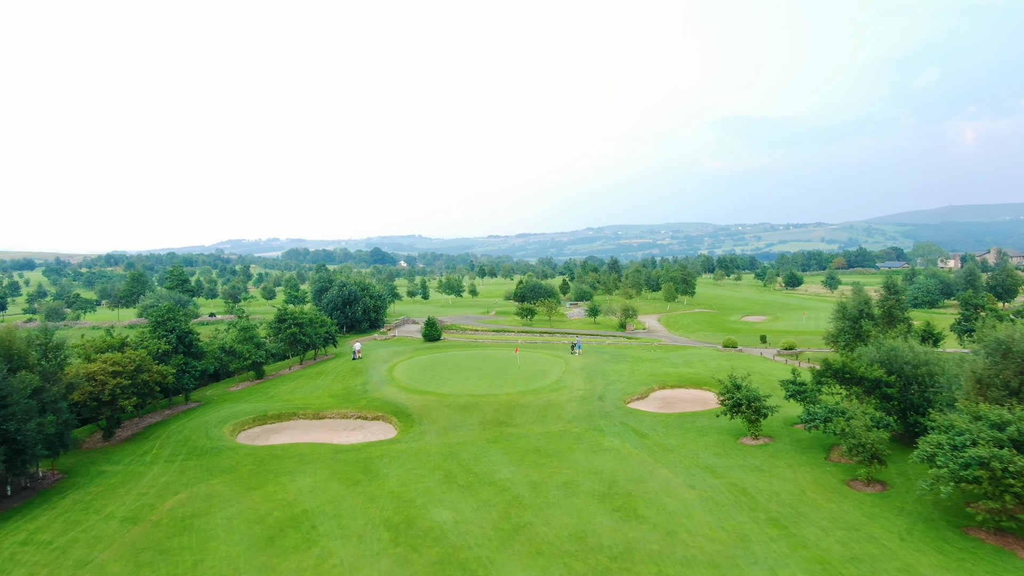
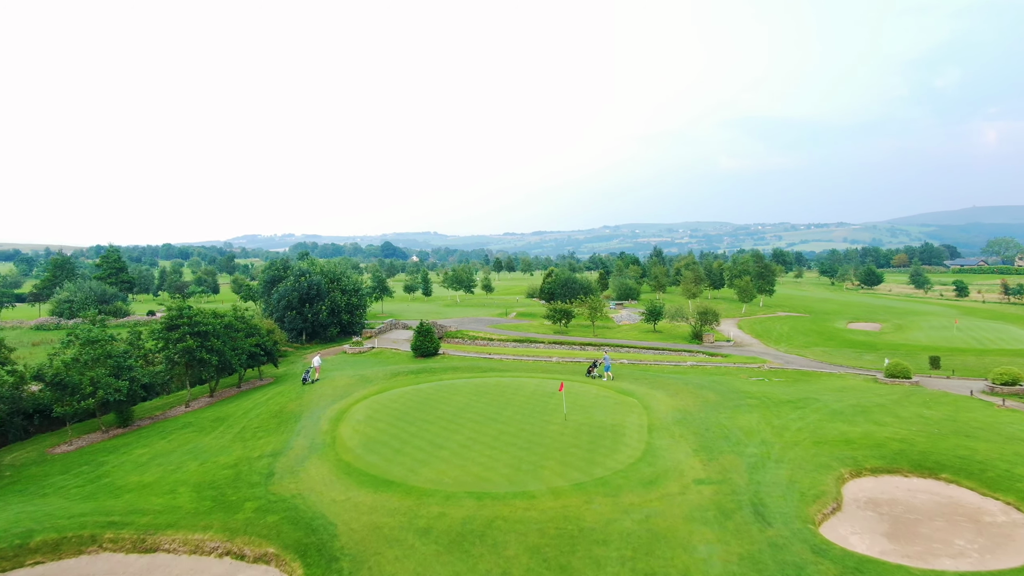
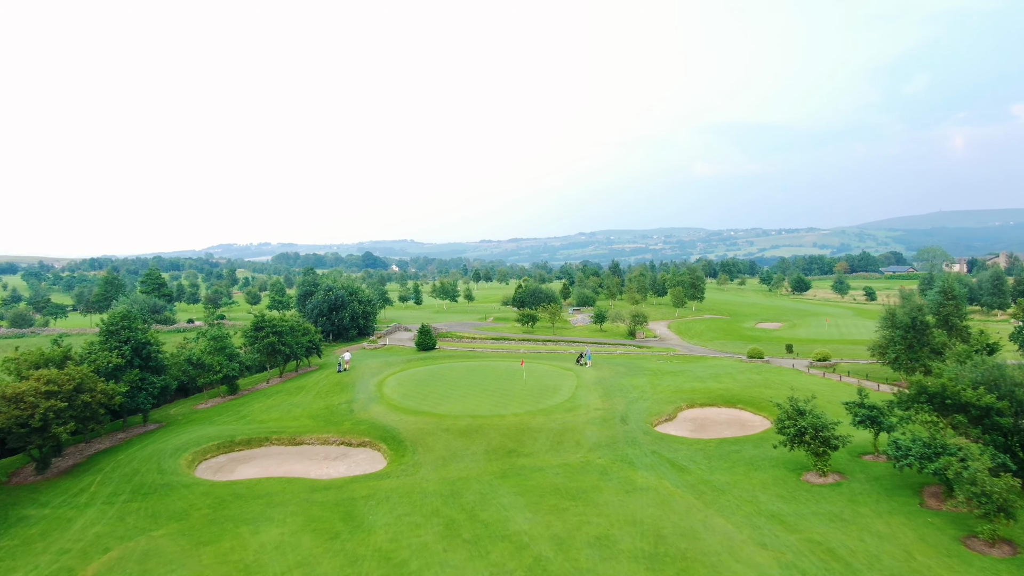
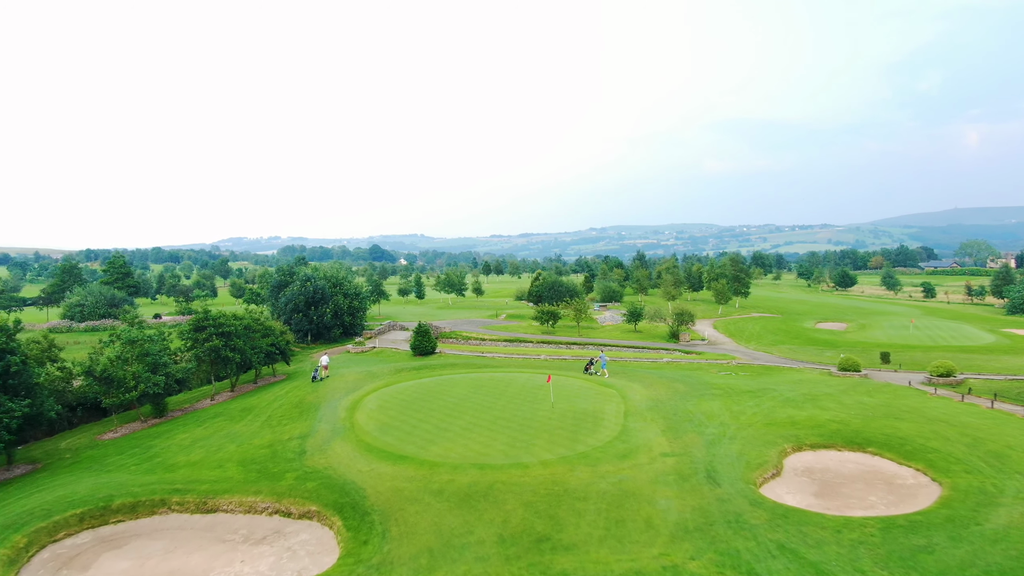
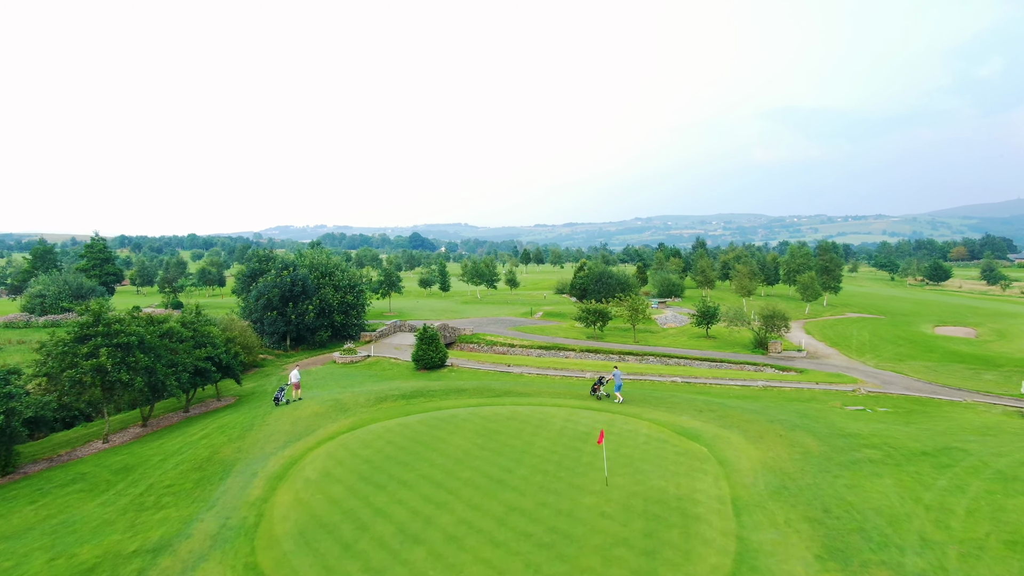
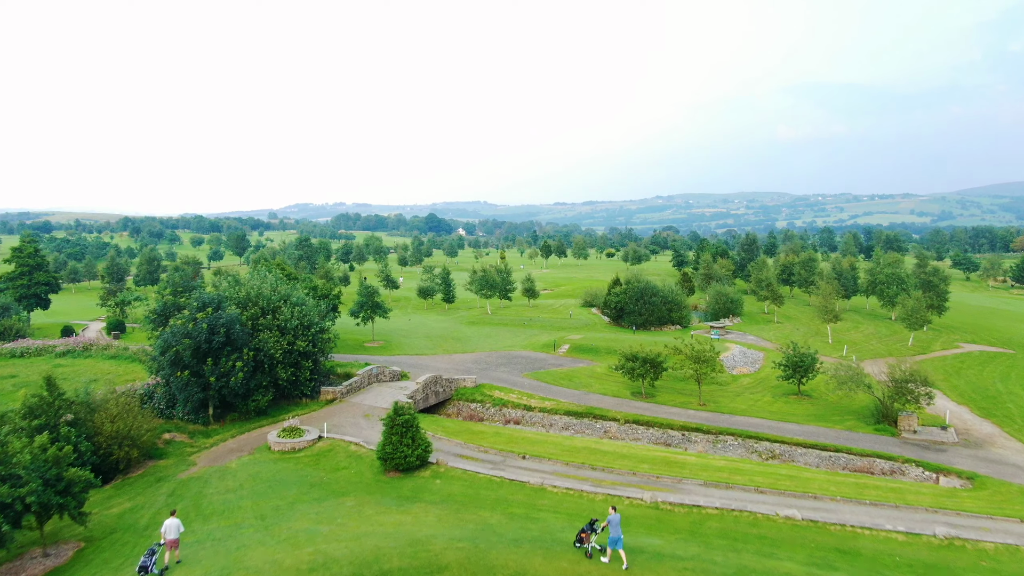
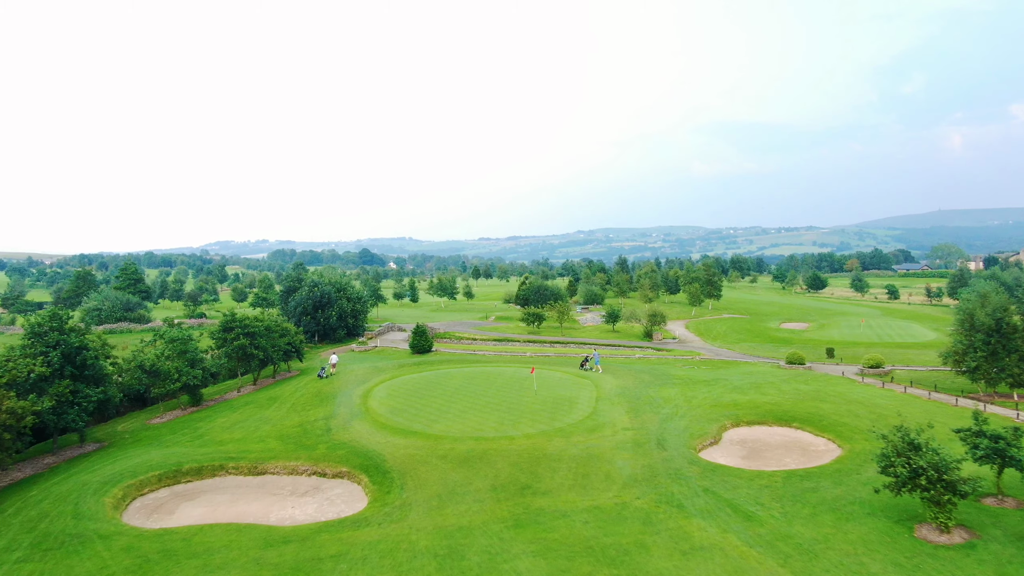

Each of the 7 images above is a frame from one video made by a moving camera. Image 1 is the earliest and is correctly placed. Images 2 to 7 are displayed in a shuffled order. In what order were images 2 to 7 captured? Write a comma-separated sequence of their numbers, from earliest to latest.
3, 7, 4, 2, 5, 6
